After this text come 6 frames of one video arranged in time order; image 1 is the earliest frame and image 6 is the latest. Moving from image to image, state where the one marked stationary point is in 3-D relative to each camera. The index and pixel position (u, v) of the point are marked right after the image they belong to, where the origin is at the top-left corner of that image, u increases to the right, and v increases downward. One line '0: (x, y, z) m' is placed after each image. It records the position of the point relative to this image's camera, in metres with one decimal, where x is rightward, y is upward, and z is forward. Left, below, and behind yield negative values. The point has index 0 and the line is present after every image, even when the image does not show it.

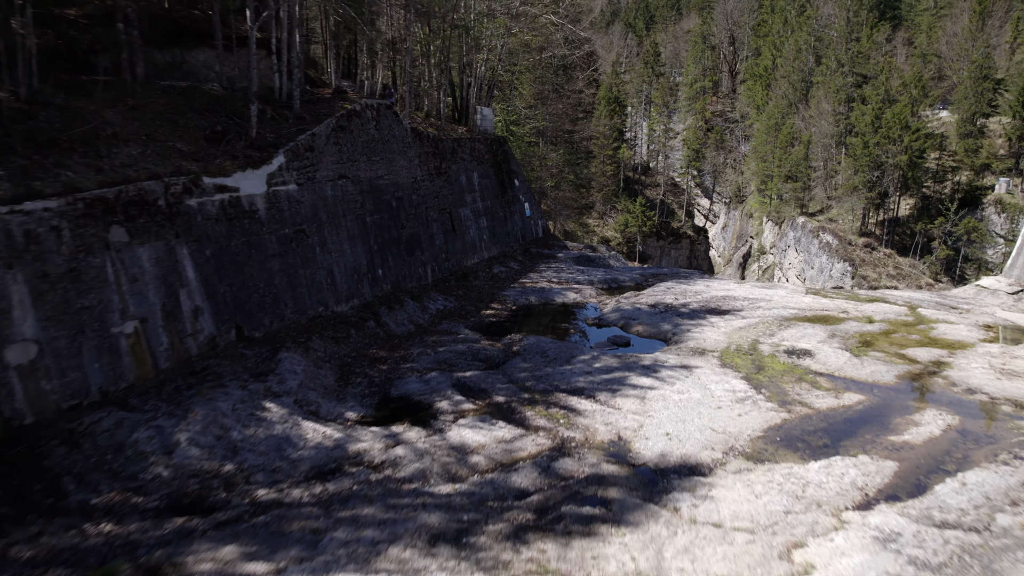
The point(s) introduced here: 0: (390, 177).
0: (-2.4, +2.1, +13.5) m
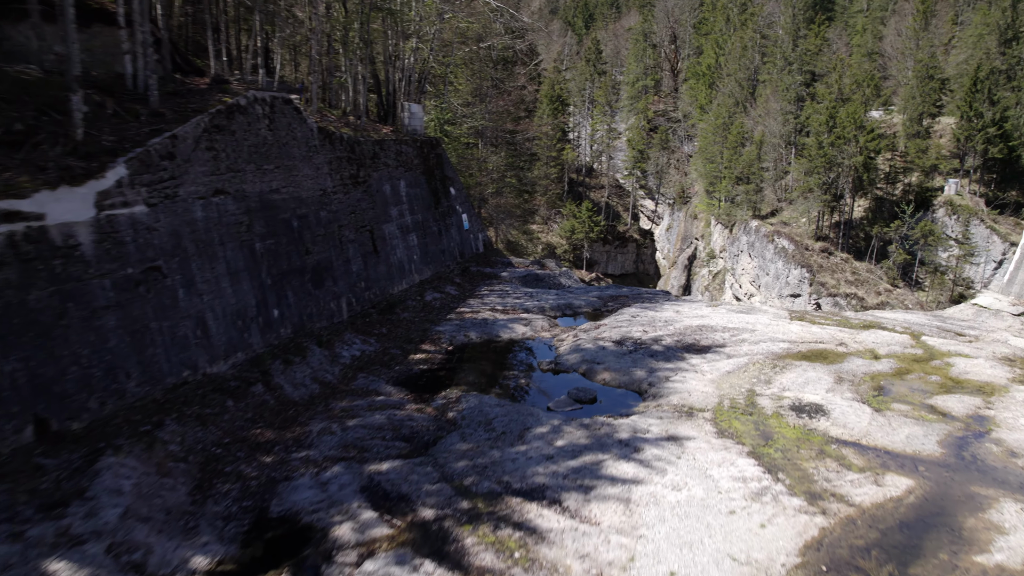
0: (-3.4, +1.5, +10.7) m
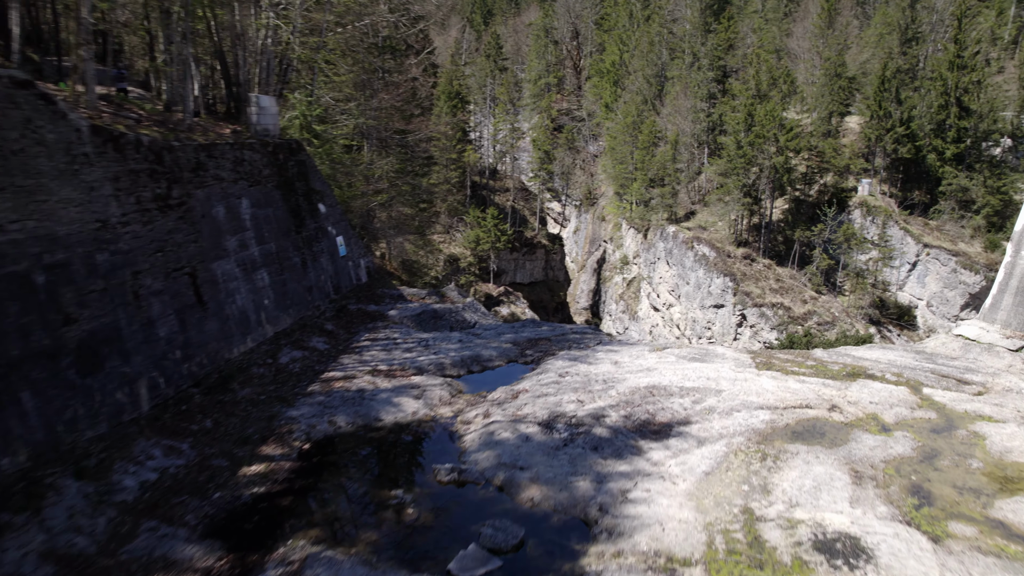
0: (-4.7, +0.6, +6.8) m
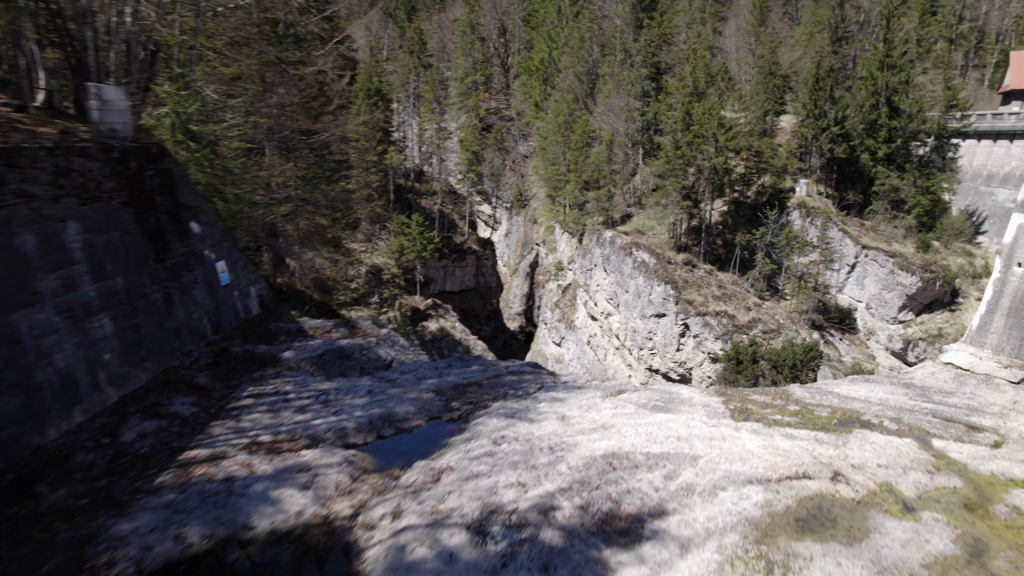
0: (-5.2, 0.0, +4.1) m
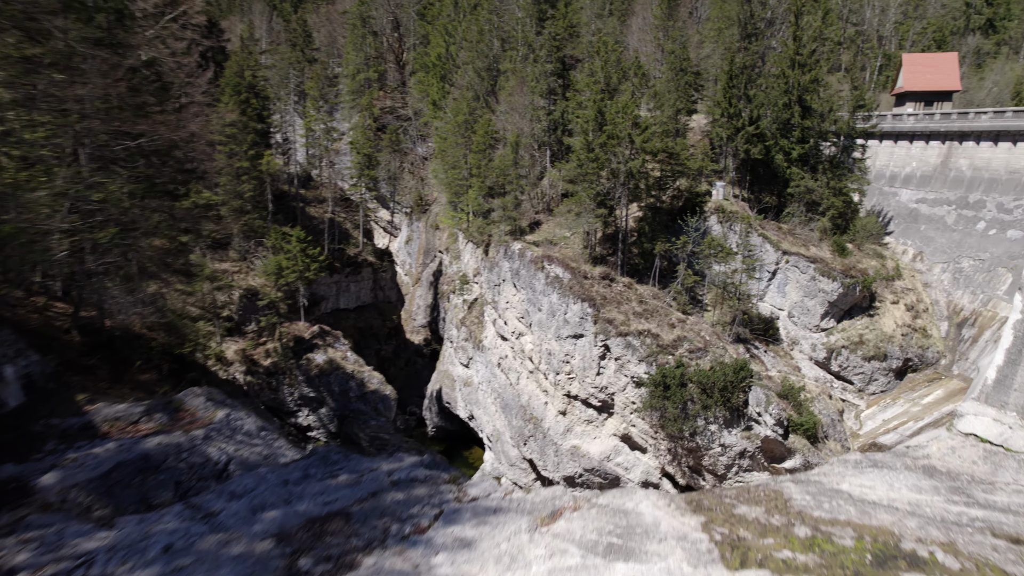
0: (-5.6, -0.9, +0.2) m
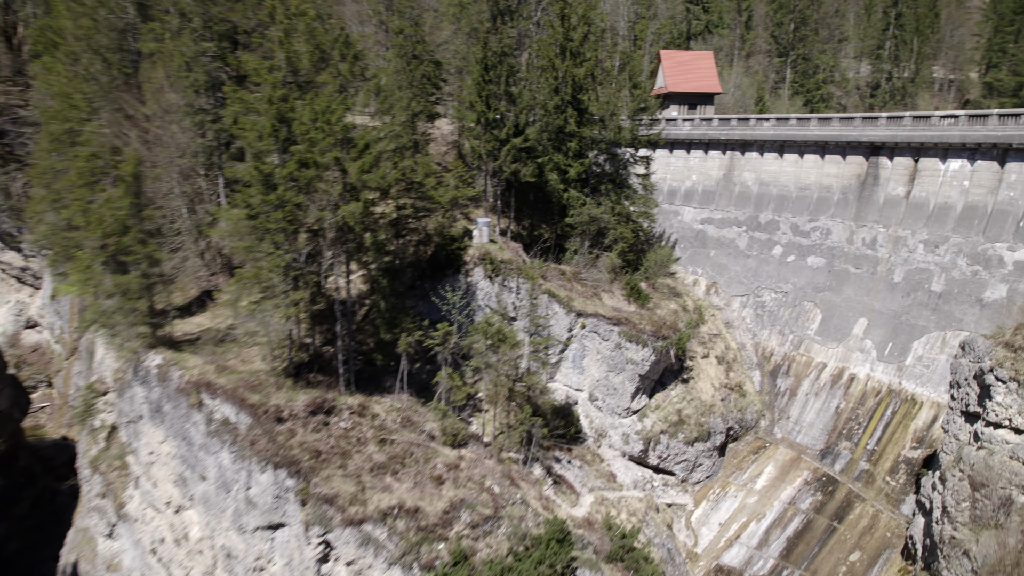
0: (-3.6, -4.2, -11.9) m
